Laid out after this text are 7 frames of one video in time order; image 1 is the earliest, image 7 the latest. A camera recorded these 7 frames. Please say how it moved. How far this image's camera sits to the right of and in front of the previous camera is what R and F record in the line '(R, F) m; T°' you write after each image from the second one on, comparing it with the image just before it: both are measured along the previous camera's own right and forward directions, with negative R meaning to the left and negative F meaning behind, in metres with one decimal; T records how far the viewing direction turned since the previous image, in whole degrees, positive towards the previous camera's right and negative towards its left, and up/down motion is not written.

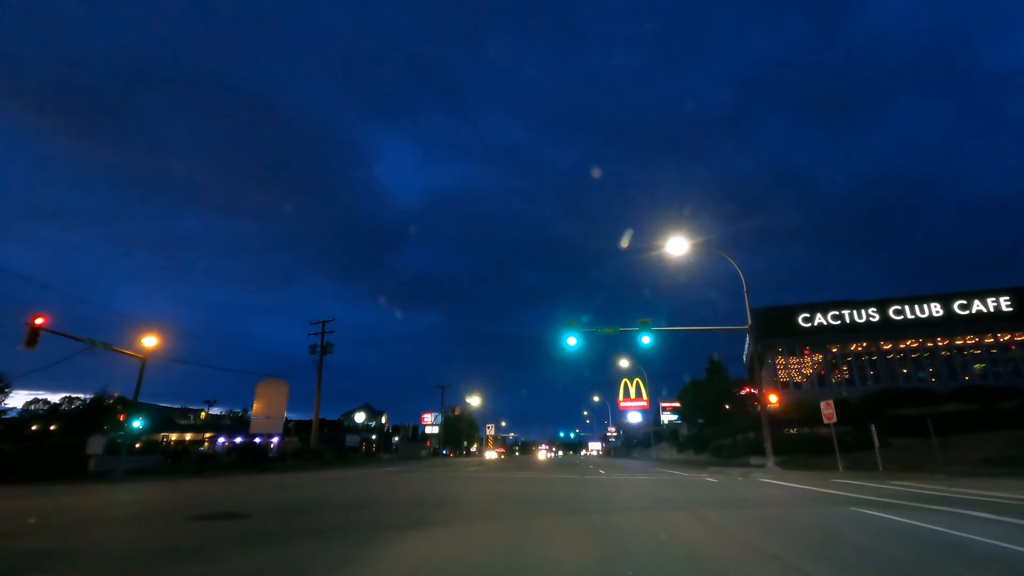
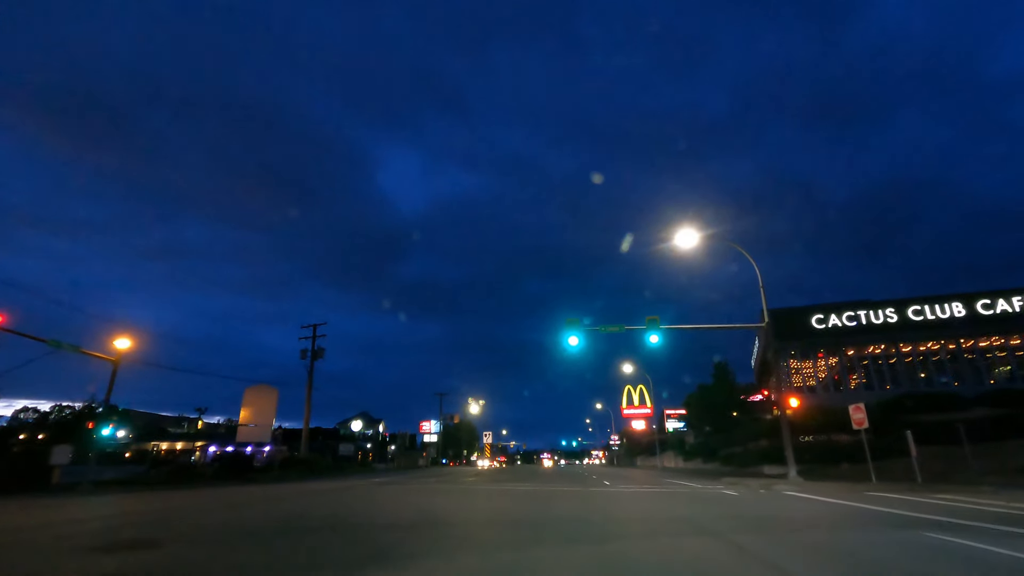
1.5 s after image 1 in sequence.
(+0.2, +2.2) m; 0°
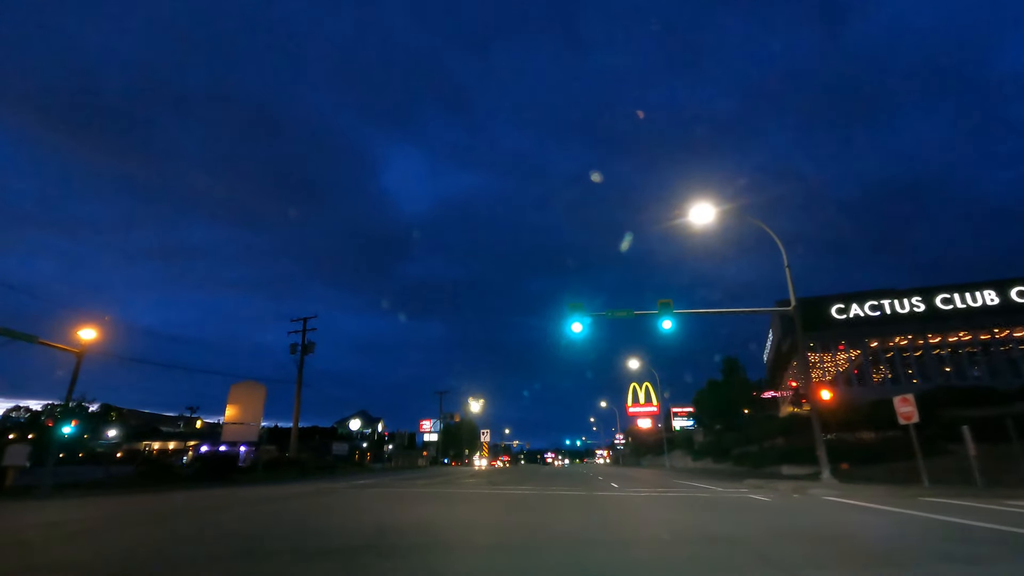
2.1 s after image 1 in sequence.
(+0.2, +2.7) m; 0°
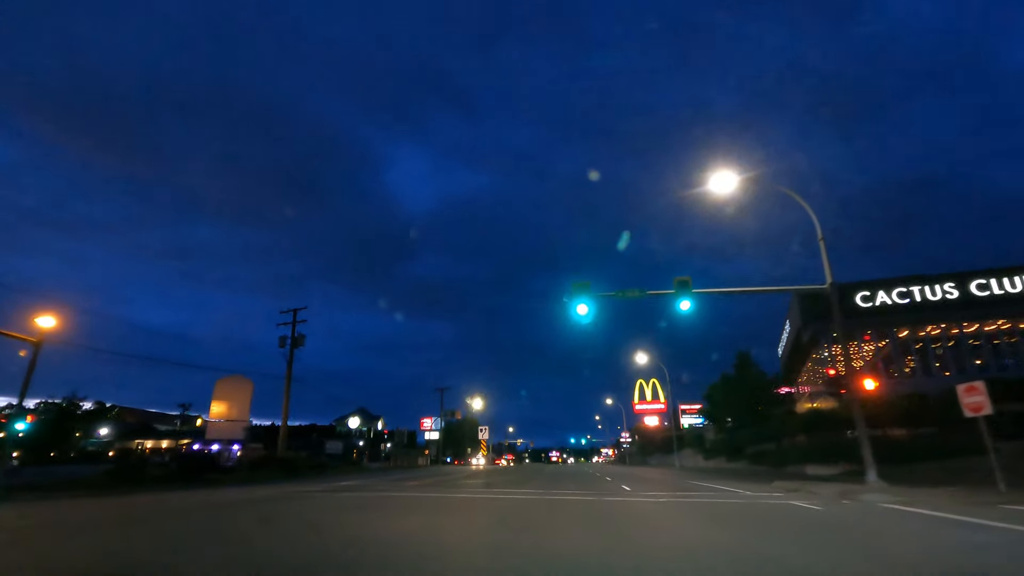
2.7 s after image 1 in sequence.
(+0.2, +2.7) m; 0°
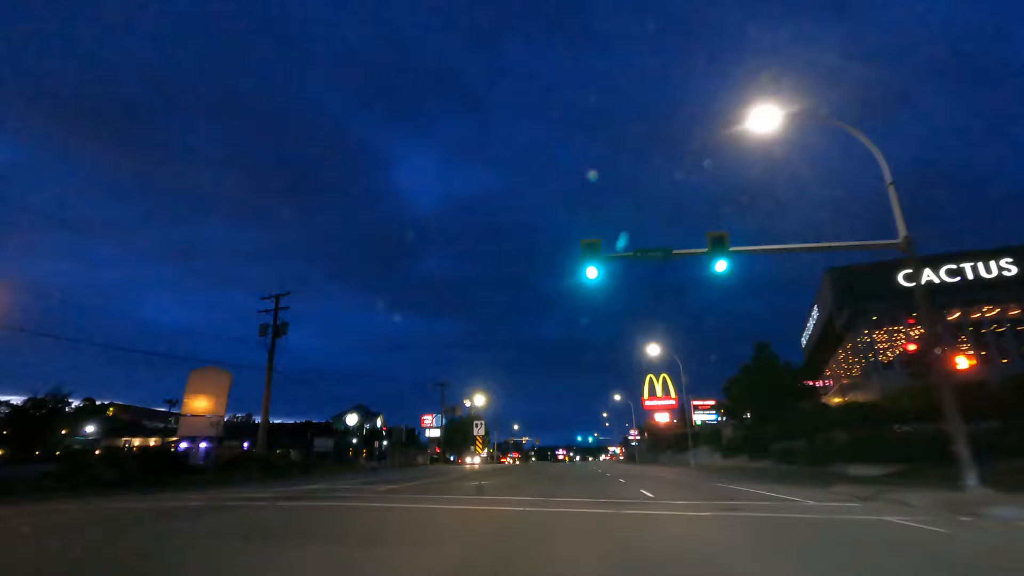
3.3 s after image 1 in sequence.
(+0.3, +4.0) m; -1°
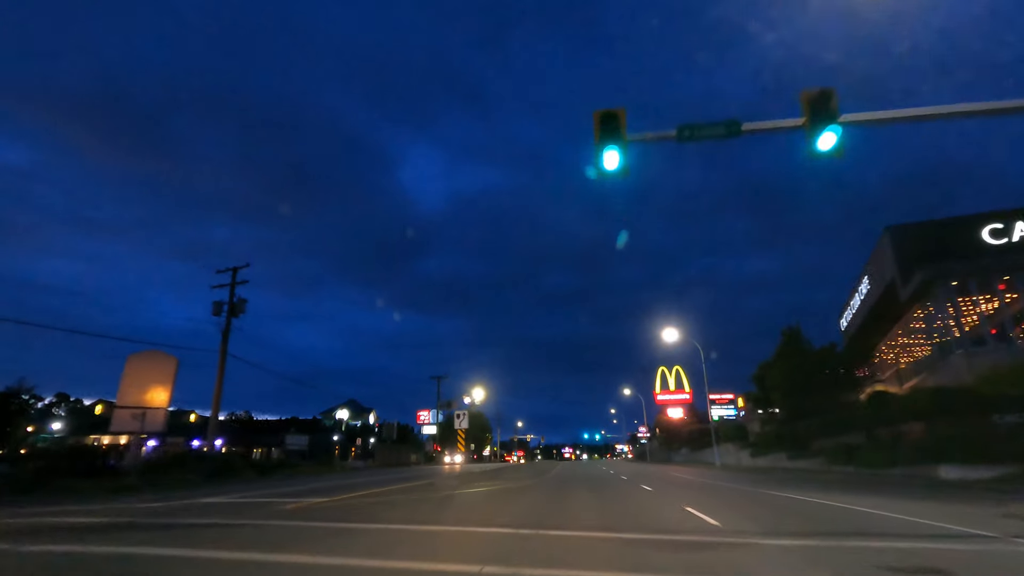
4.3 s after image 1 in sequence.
(+0.5, +6.4) m; 0°
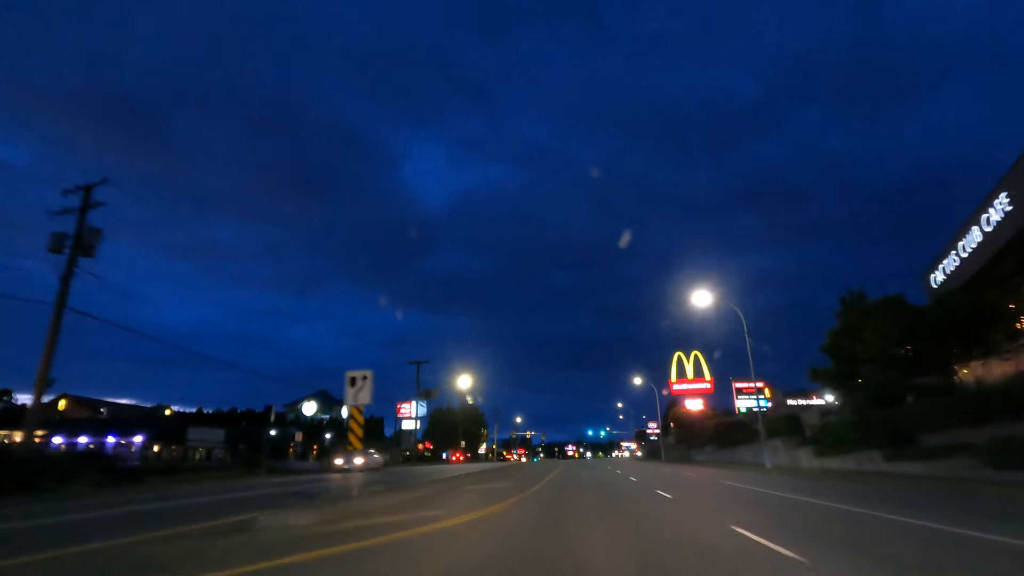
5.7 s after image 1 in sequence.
(+1.1, +11.5) m; 0°
